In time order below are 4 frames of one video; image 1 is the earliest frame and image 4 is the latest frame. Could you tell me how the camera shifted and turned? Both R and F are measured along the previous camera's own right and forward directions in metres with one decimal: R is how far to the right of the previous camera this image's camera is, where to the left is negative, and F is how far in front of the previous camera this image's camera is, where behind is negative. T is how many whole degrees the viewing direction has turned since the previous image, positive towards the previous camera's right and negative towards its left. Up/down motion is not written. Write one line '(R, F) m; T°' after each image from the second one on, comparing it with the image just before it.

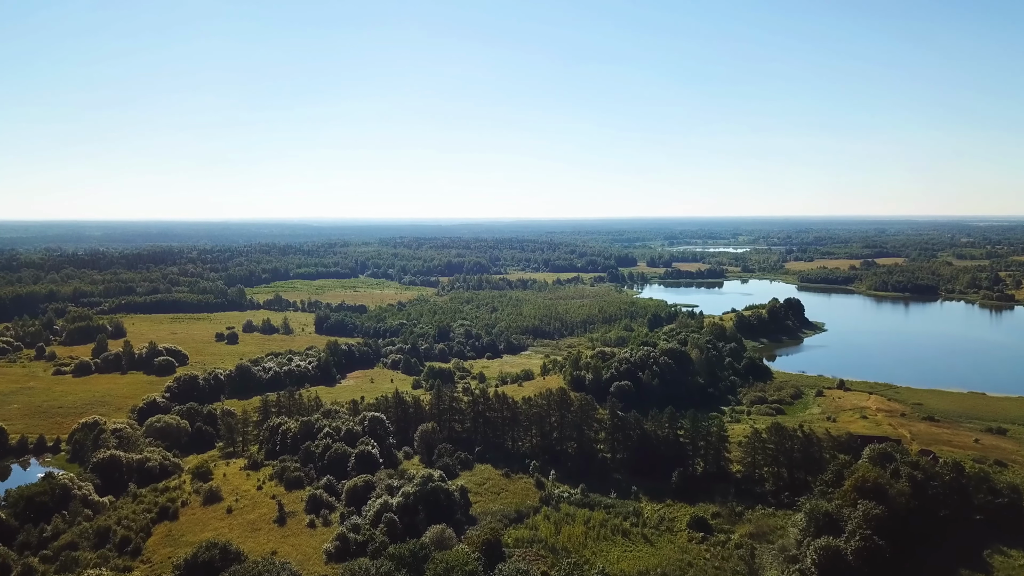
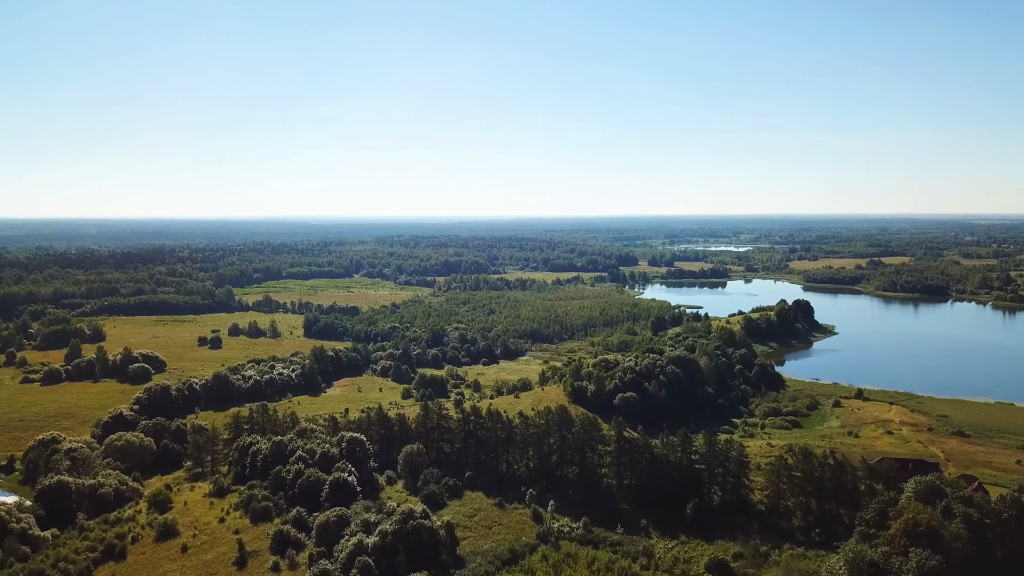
(+0.4, +5.3) m; 0°
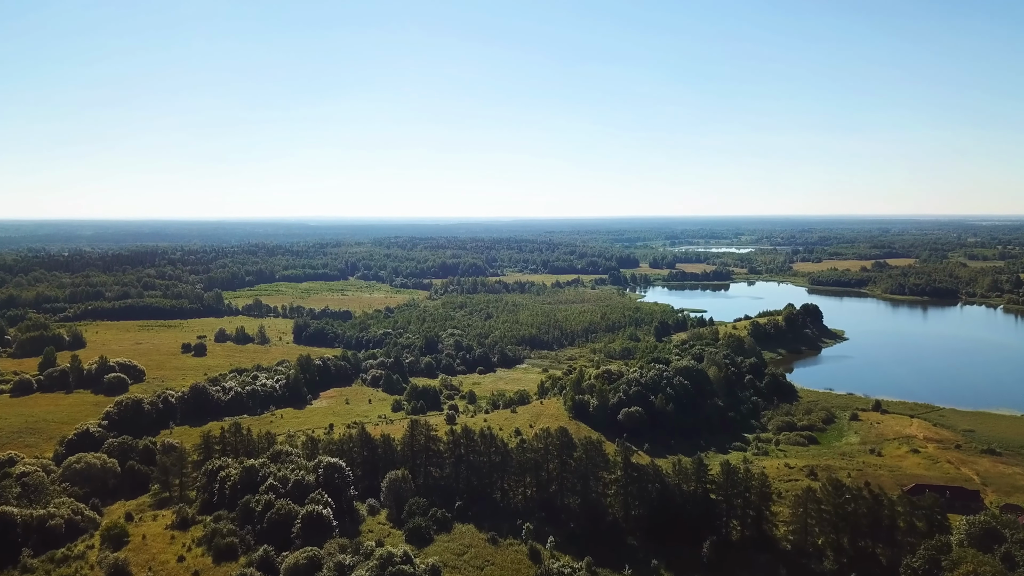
(+0.3, +4.6) m; 0°
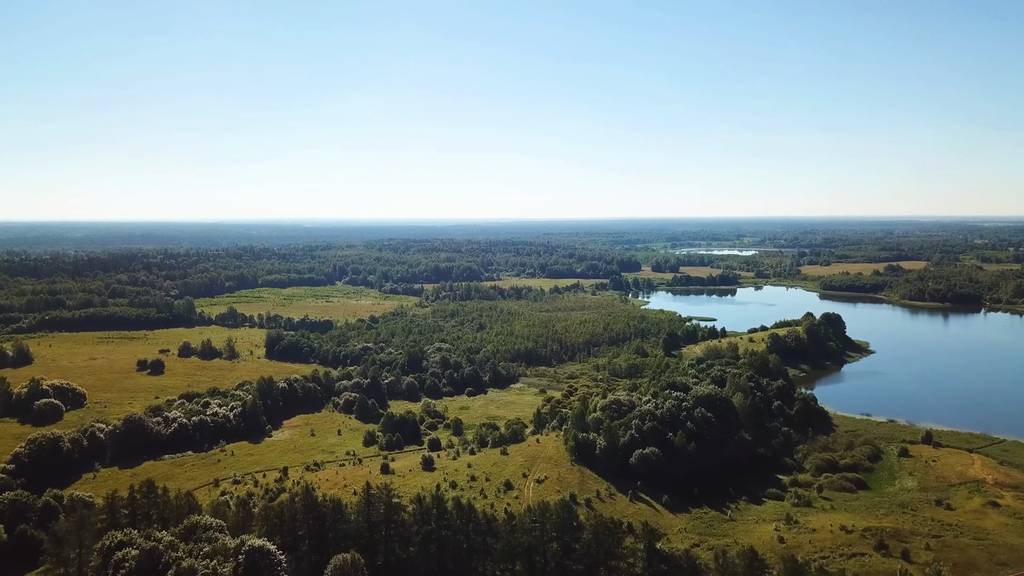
(+0.7, +10.6) m; 0°
